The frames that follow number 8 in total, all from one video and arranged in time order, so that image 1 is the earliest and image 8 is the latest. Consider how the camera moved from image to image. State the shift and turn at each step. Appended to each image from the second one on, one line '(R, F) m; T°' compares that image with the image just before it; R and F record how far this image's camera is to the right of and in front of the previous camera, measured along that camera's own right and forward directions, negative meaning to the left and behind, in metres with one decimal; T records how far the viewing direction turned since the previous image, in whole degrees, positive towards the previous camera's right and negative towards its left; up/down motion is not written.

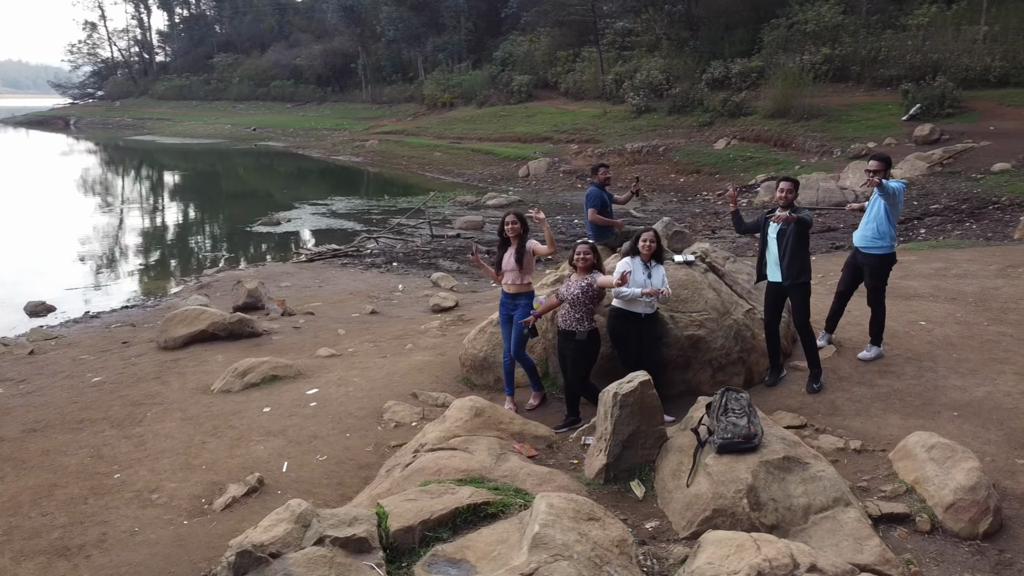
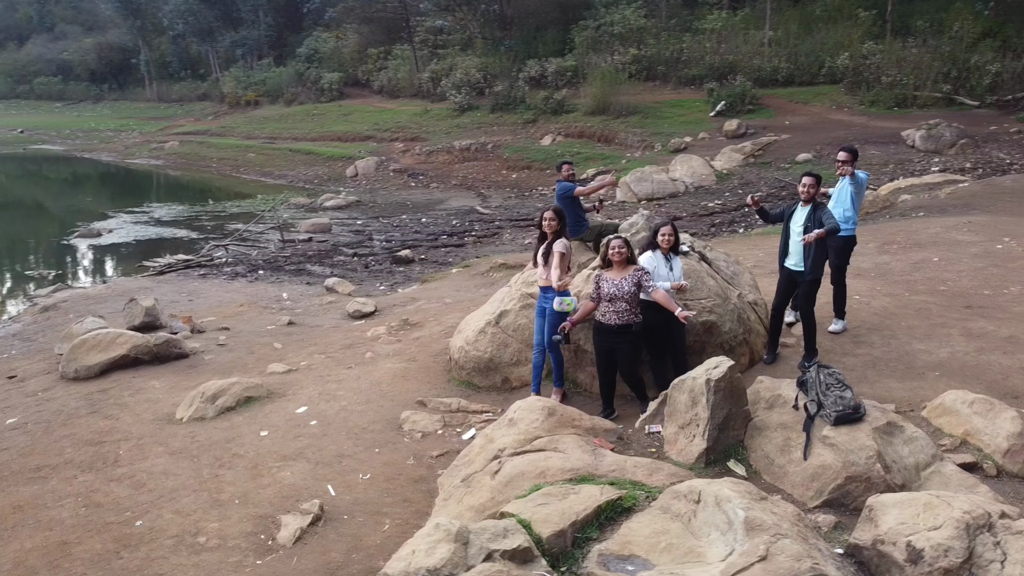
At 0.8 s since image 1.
(-1.5, +0.2) m; +14°
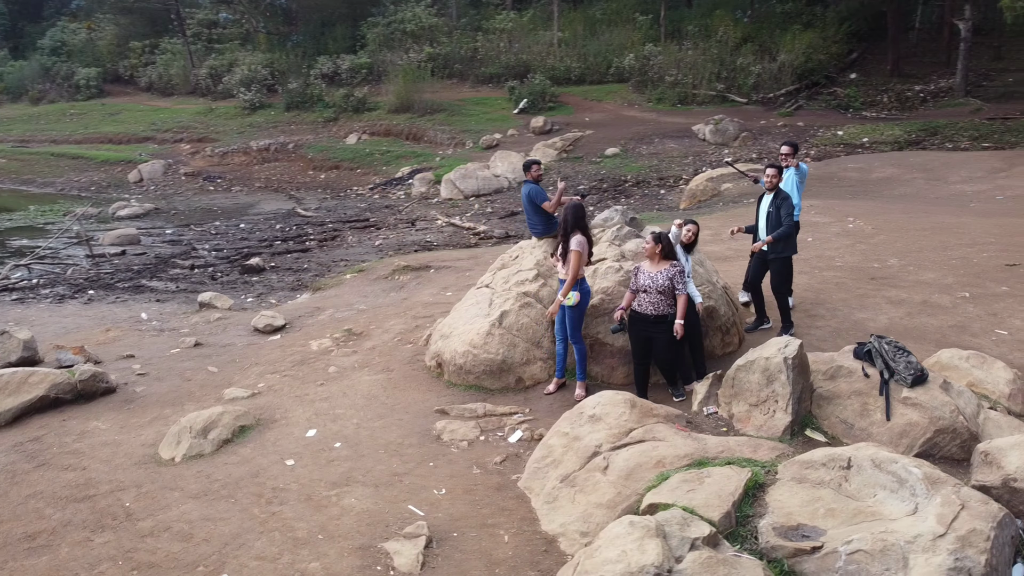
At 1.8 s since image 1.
(-1.8, +0.2) m; +16°
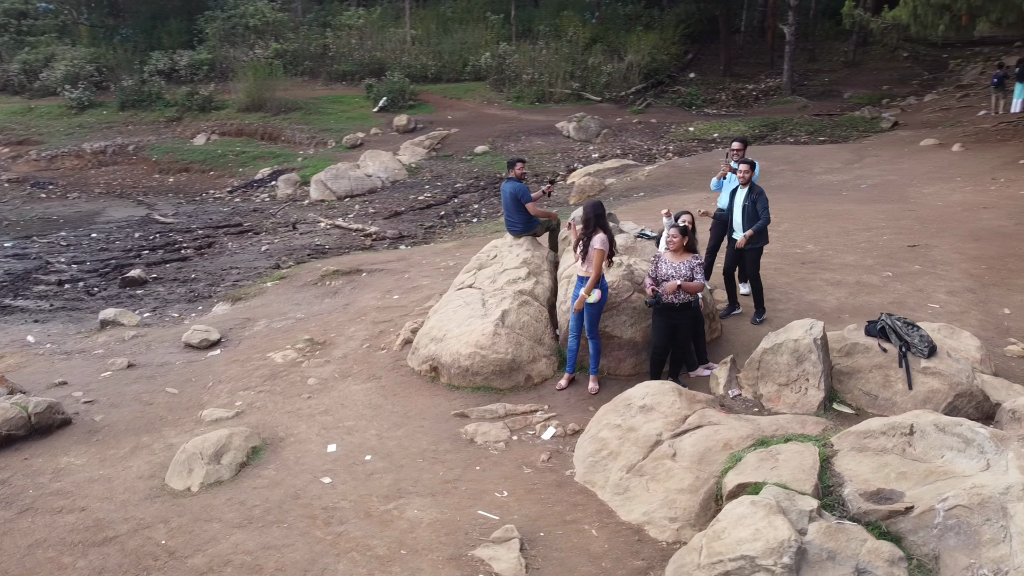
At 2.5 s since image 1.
(-1.3, +0.1) m; +12°
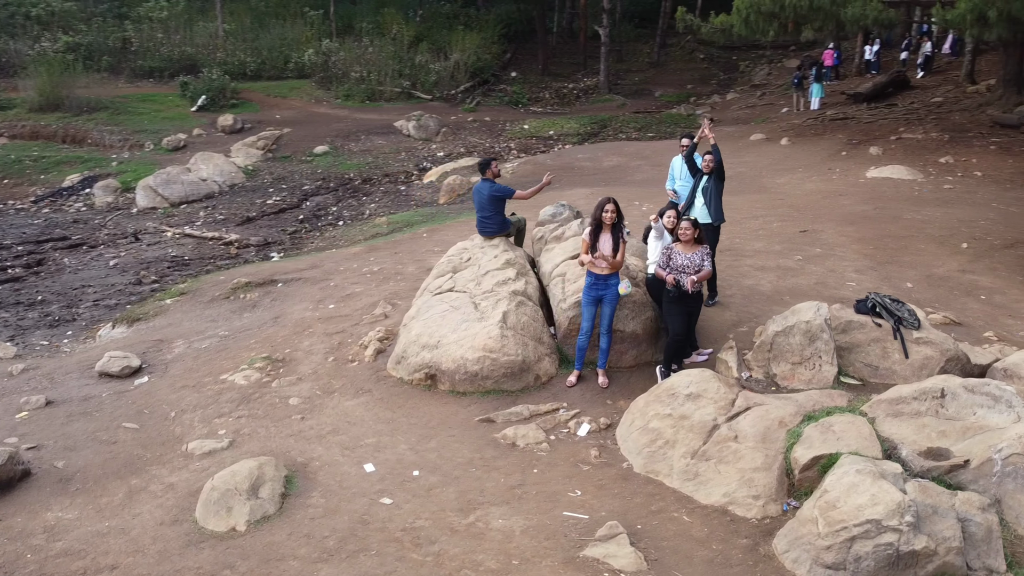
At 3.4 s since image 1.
(-1.5, +0.2) m; +14°
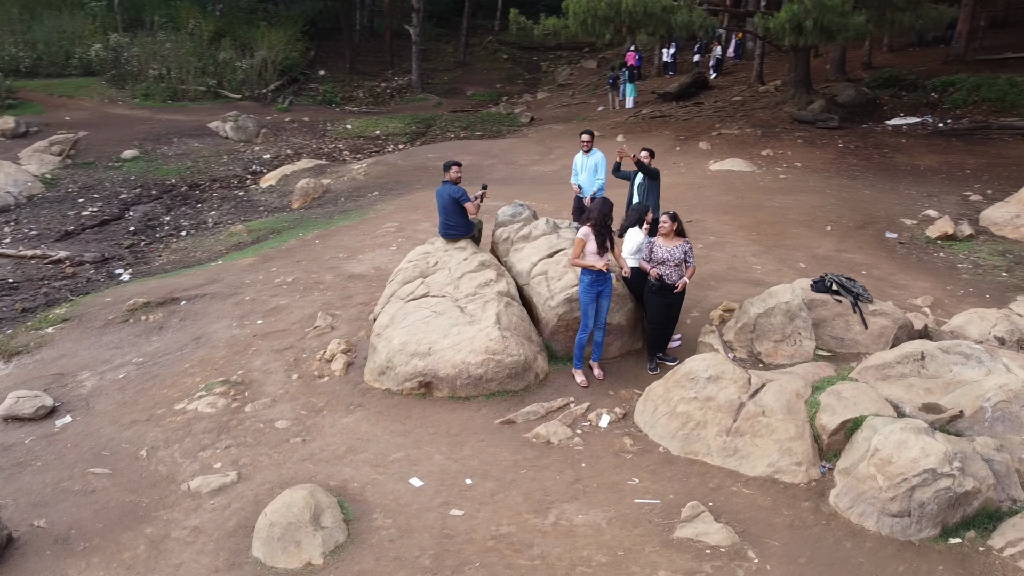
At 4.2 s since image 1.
(-1.6, +0.2) m; +15°
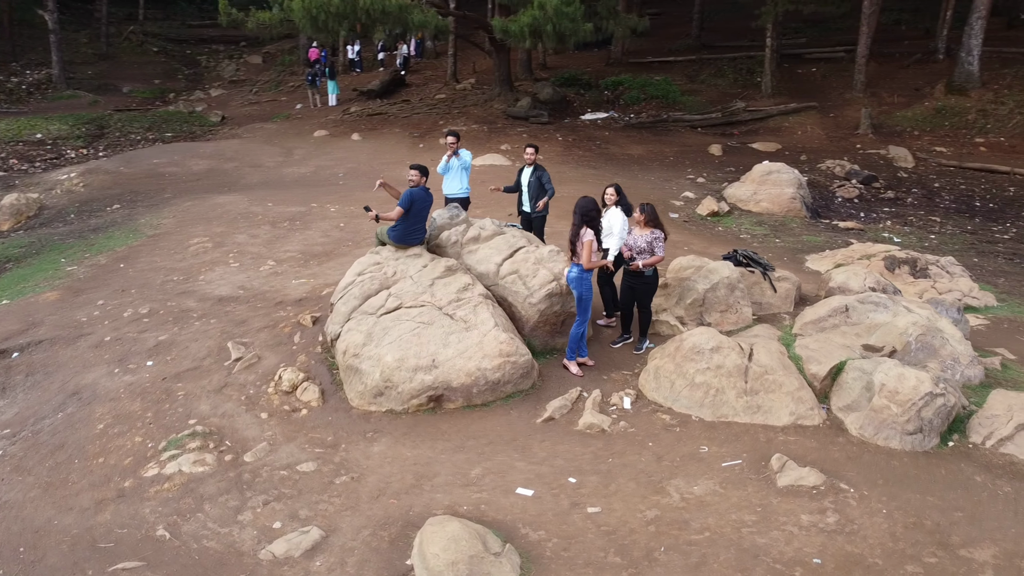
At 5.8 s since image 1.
(-2.7, +0.6) m; +25°
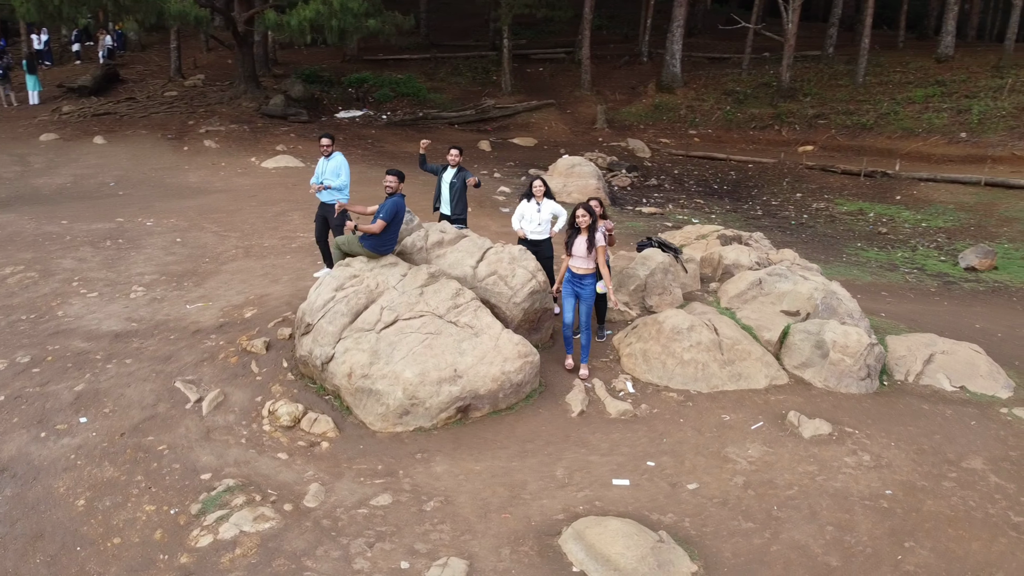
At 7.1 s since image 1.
(-2.4, +0.5) m; +22°
